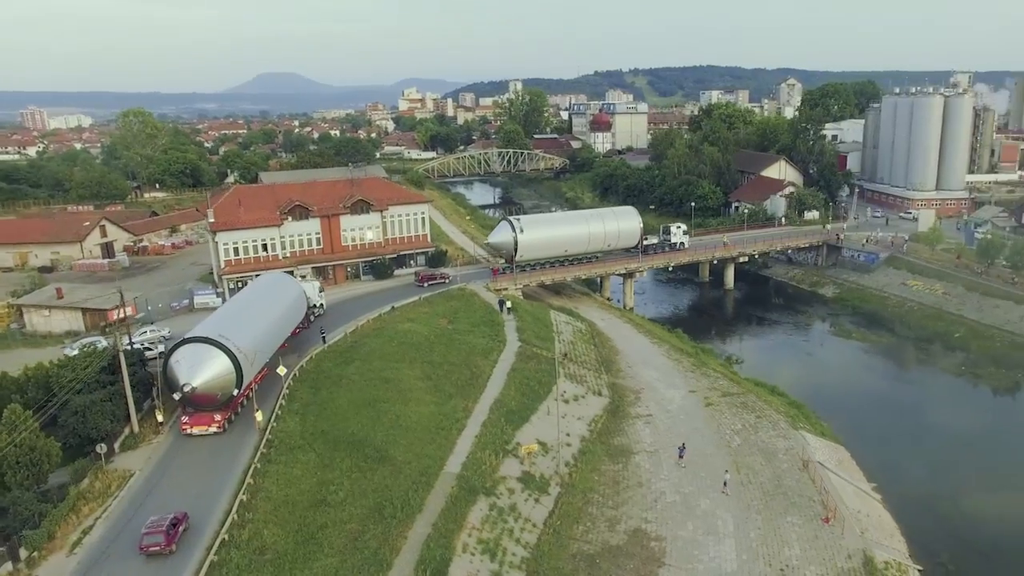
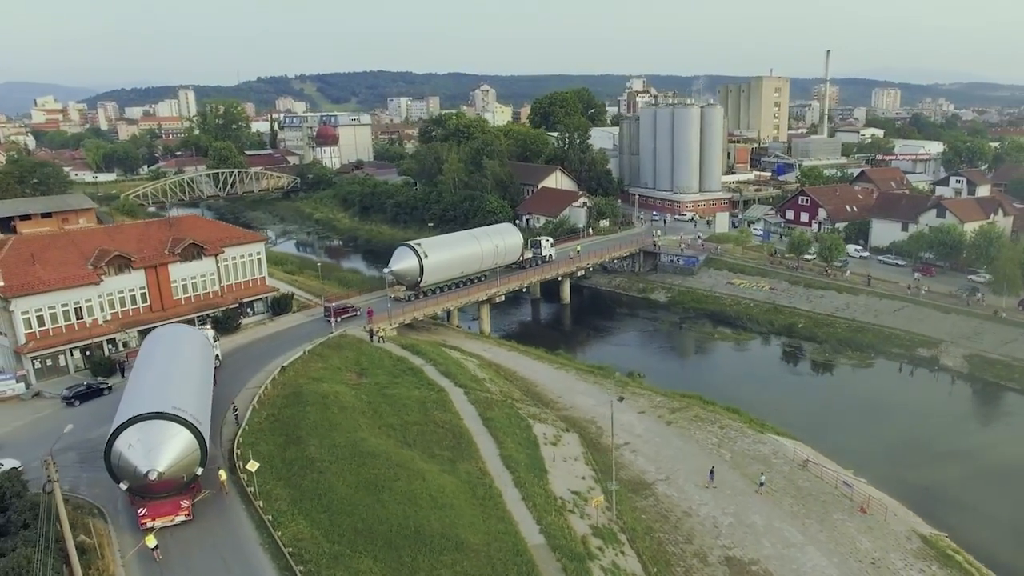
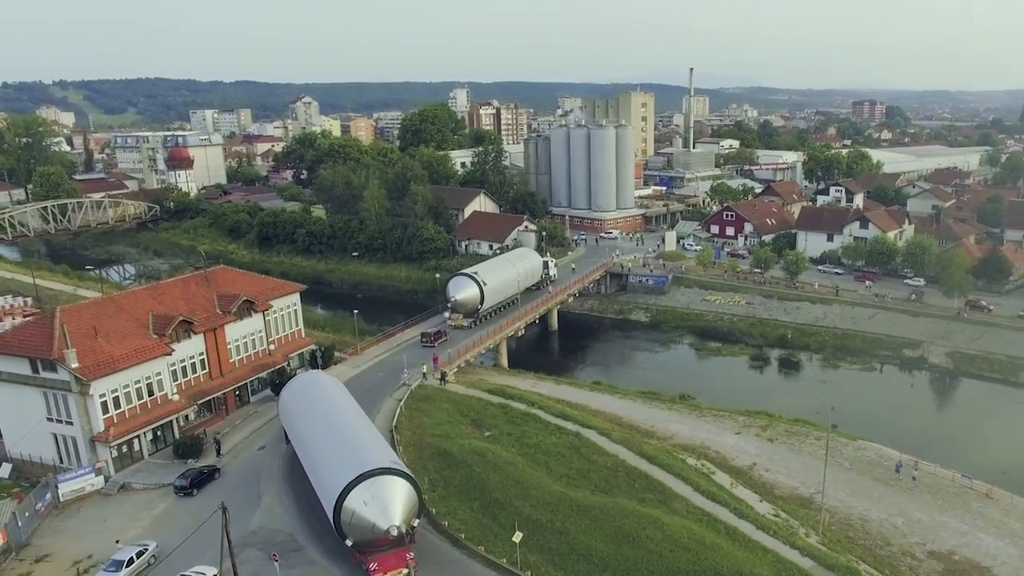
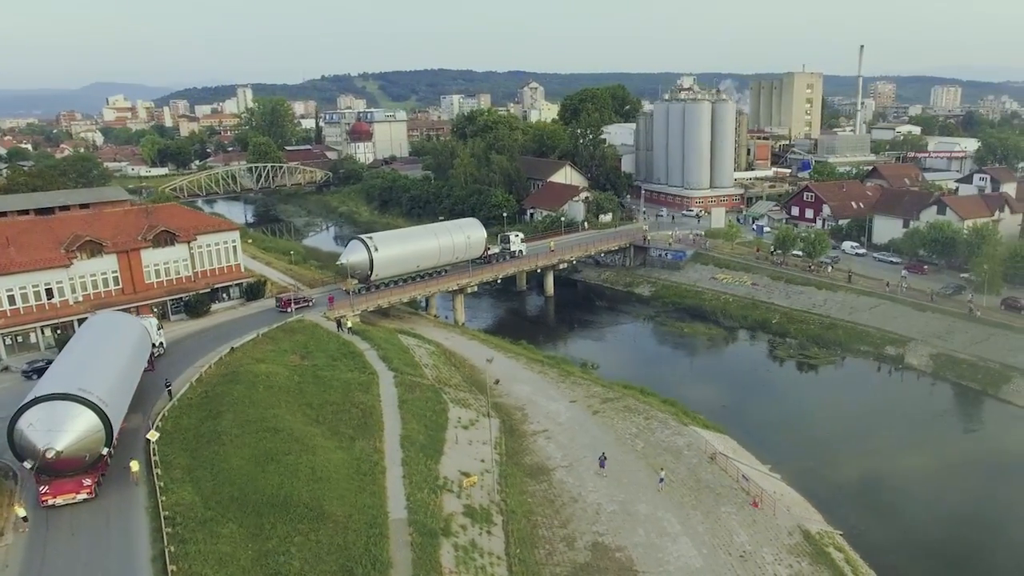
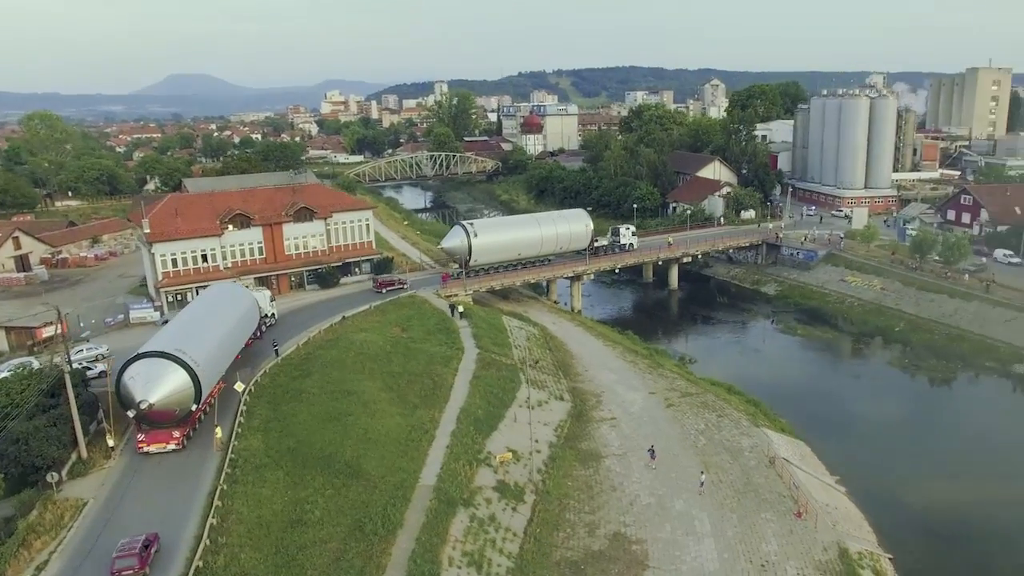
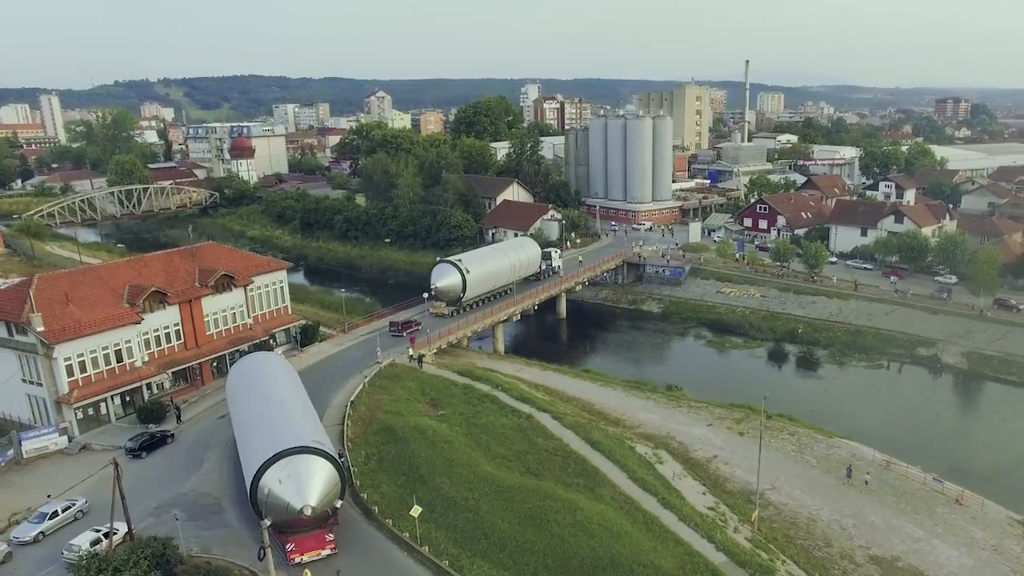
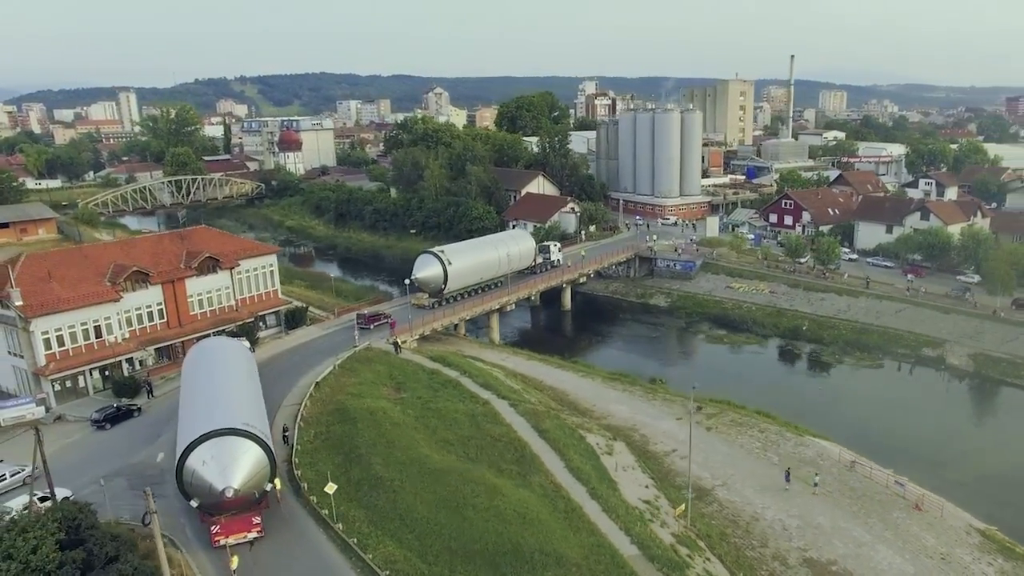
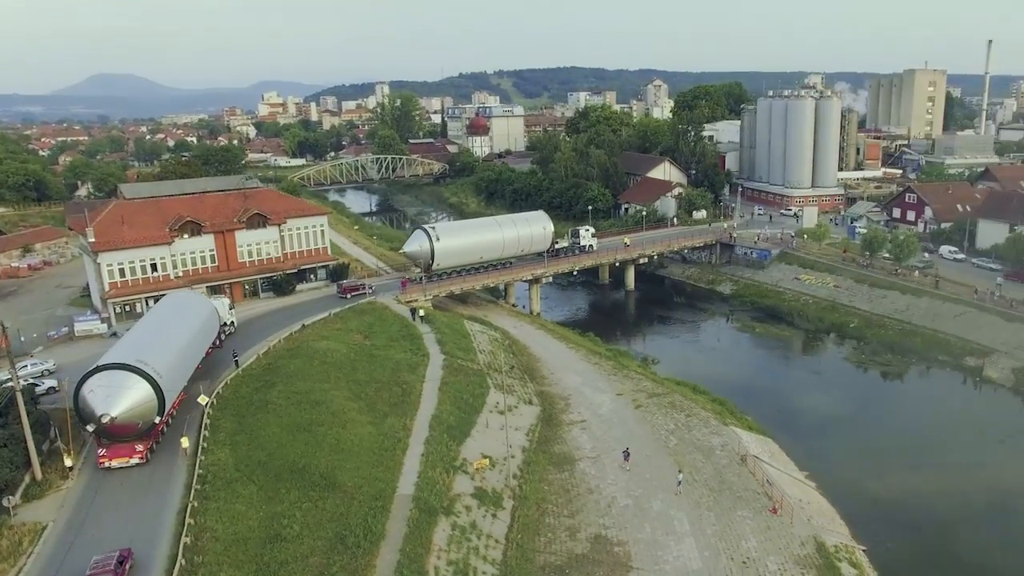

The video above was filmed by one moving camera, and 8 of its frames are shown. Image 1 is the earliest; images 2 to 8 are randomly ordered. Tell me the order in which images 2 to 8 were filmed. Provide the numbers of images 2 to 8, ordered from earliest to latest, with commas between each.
5, 8, 4, 2, 7, 6, 3
